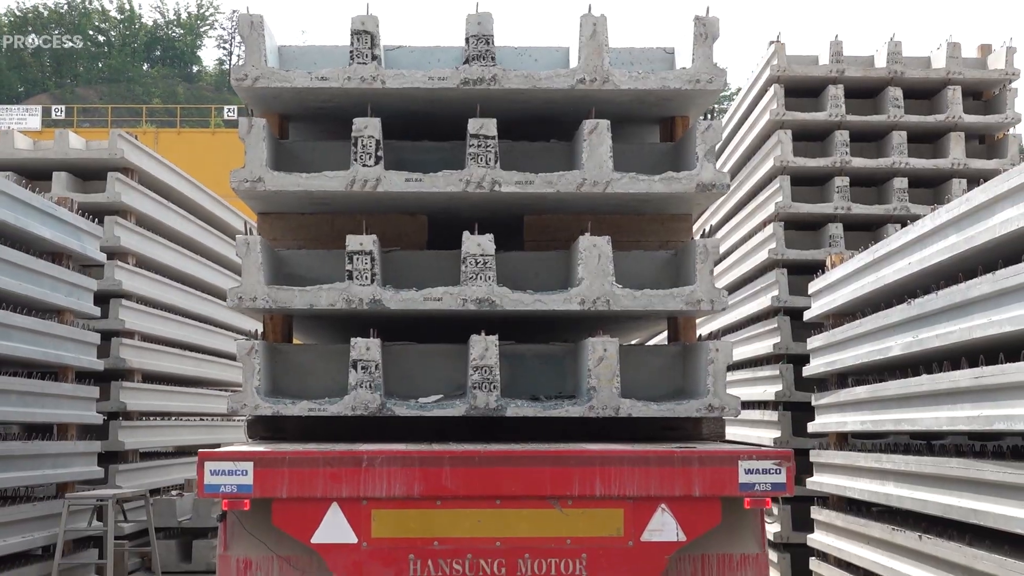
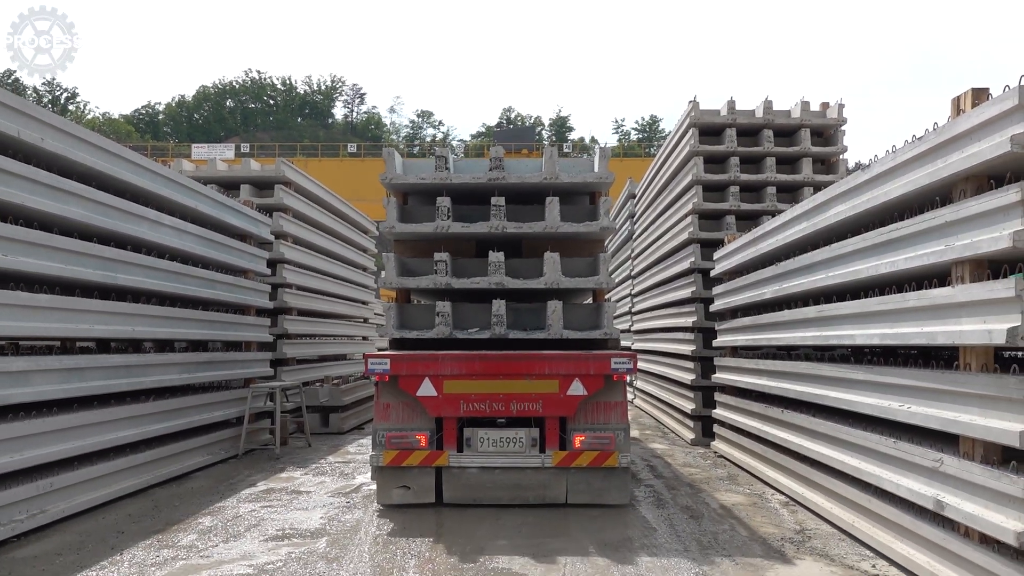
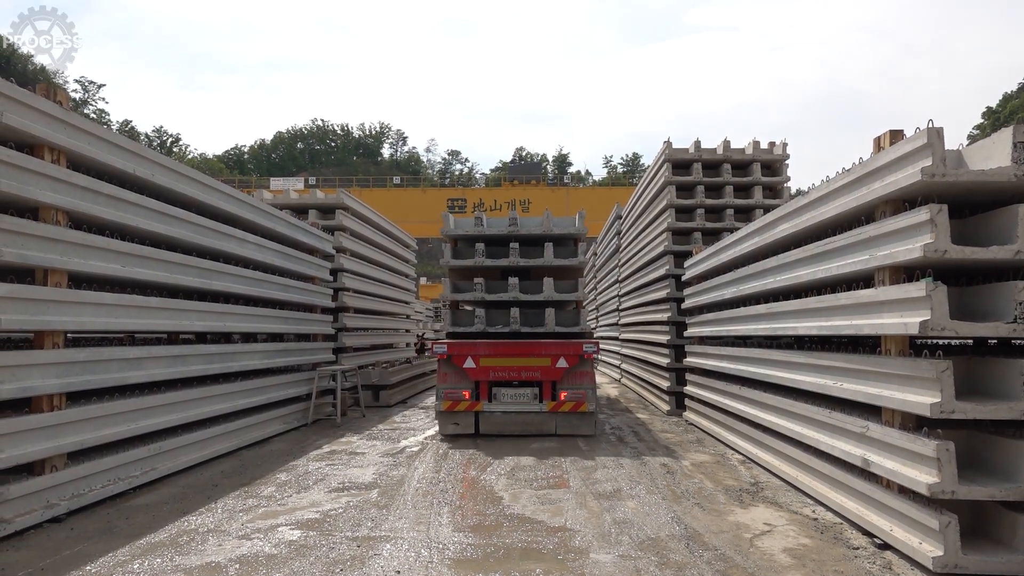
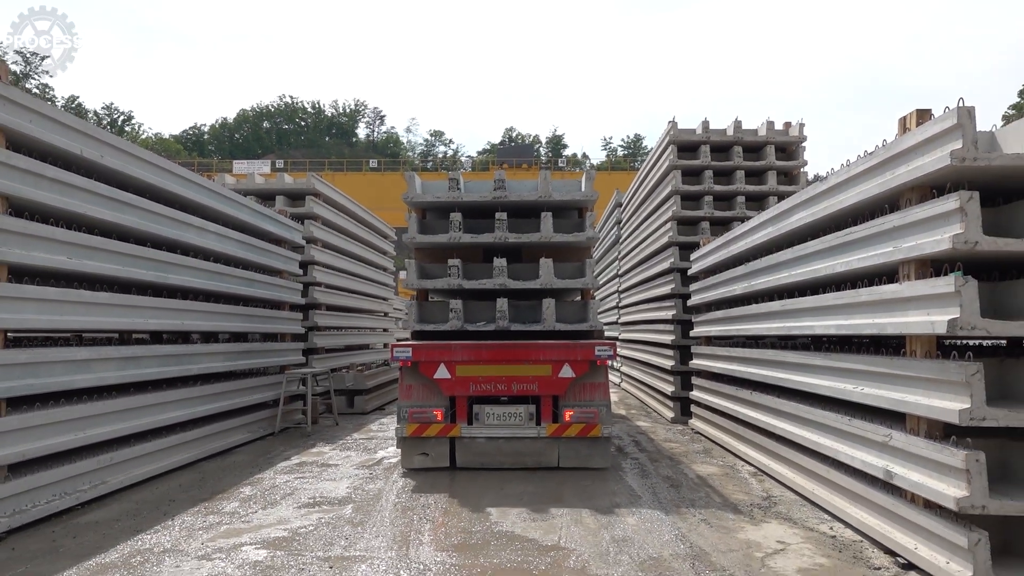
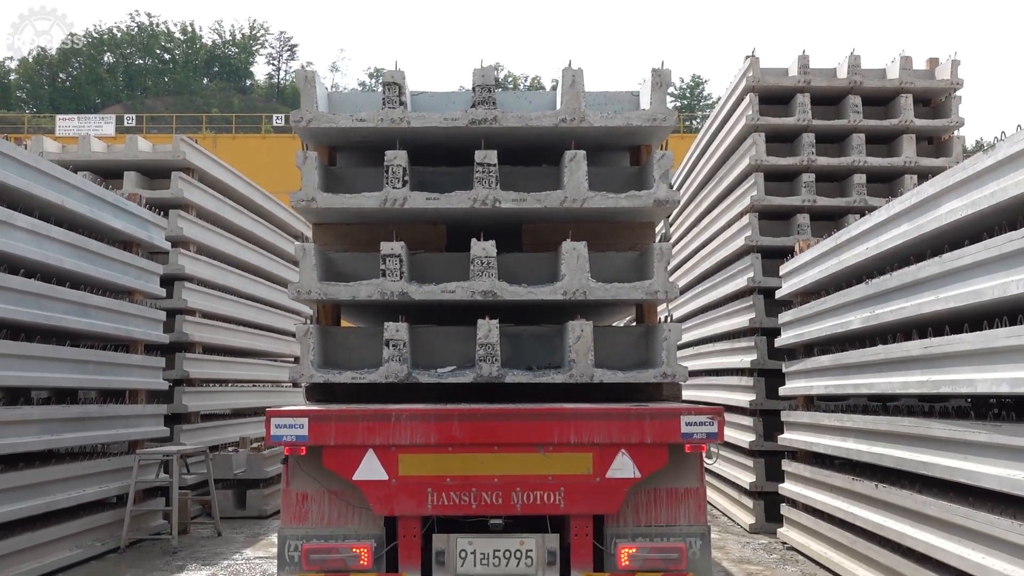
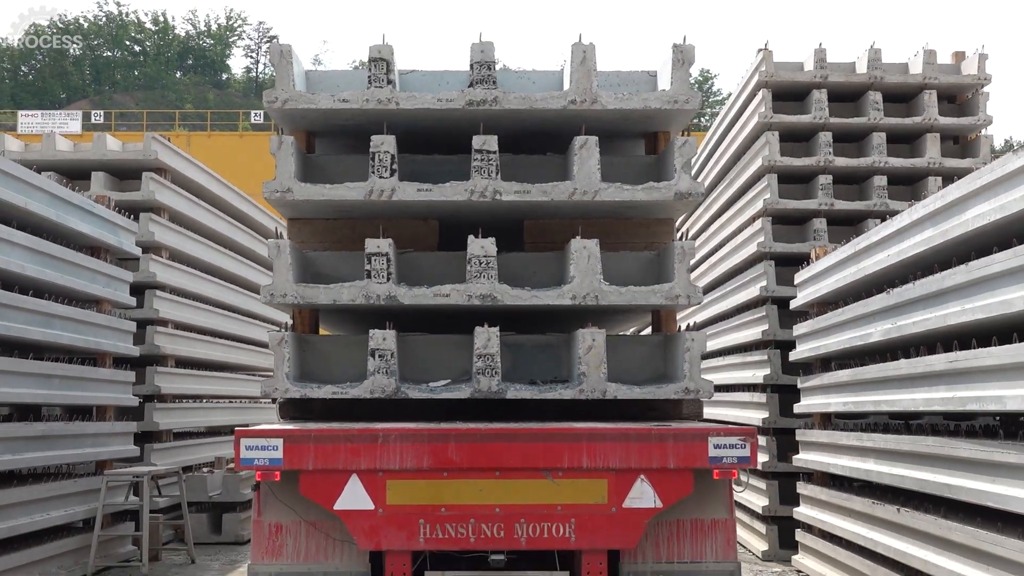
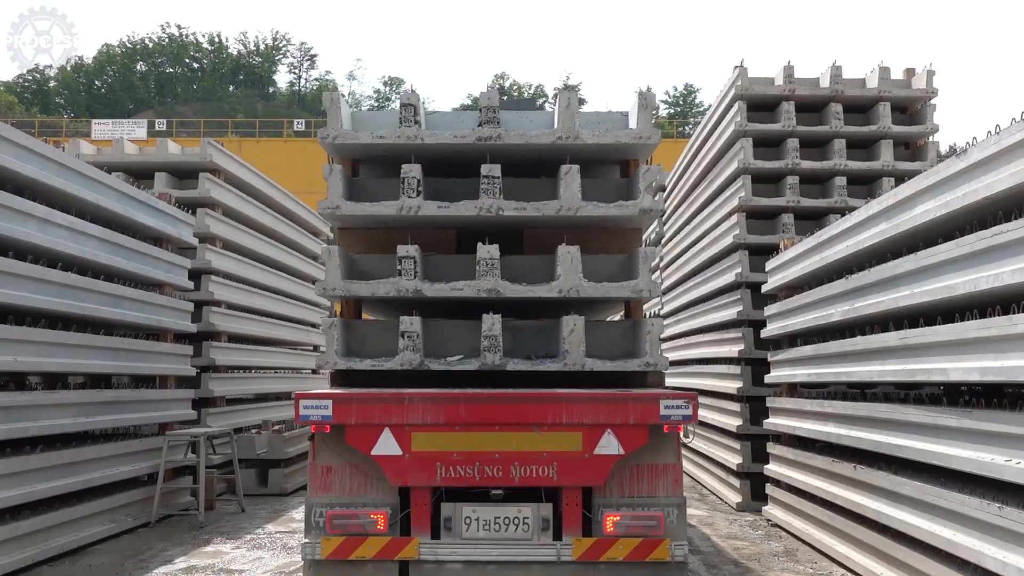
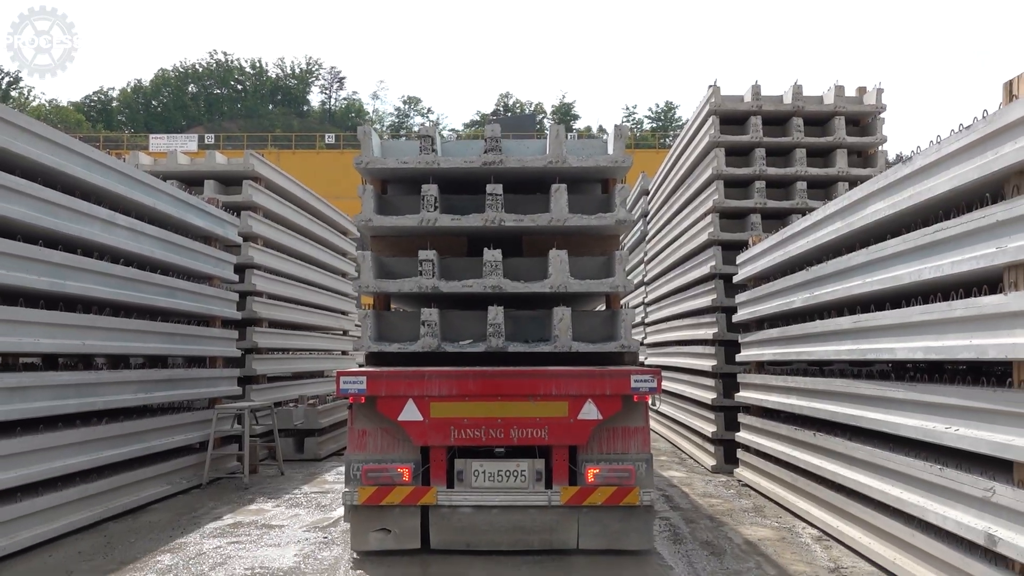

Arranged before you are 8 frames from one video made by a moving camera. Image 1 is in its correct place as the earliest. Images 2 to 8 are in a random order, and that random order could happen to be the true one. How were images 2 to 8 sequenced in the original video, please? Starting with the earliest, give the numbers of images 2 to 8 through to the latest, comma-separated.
6, 5, 7, 8, 2, 4, 3
